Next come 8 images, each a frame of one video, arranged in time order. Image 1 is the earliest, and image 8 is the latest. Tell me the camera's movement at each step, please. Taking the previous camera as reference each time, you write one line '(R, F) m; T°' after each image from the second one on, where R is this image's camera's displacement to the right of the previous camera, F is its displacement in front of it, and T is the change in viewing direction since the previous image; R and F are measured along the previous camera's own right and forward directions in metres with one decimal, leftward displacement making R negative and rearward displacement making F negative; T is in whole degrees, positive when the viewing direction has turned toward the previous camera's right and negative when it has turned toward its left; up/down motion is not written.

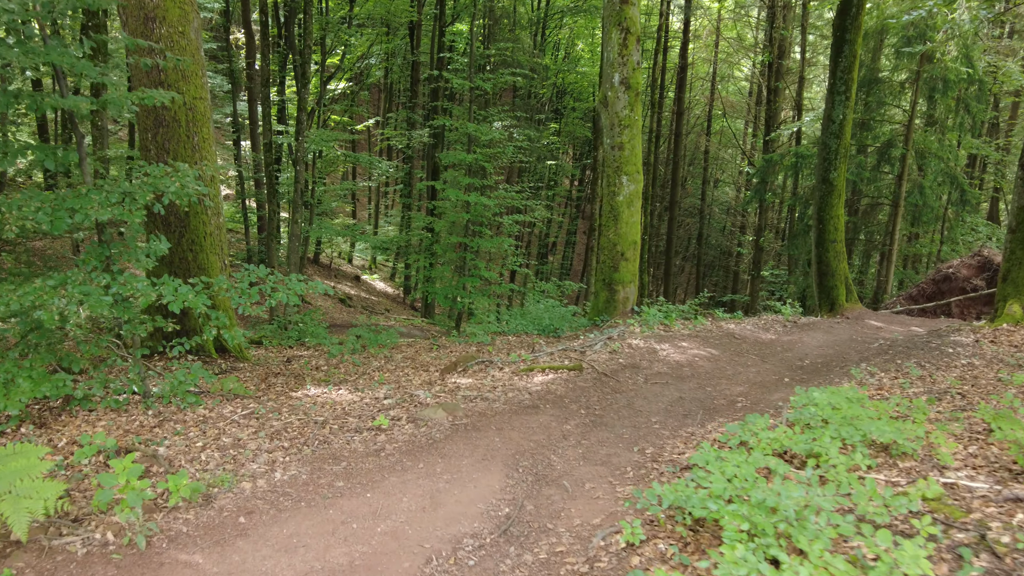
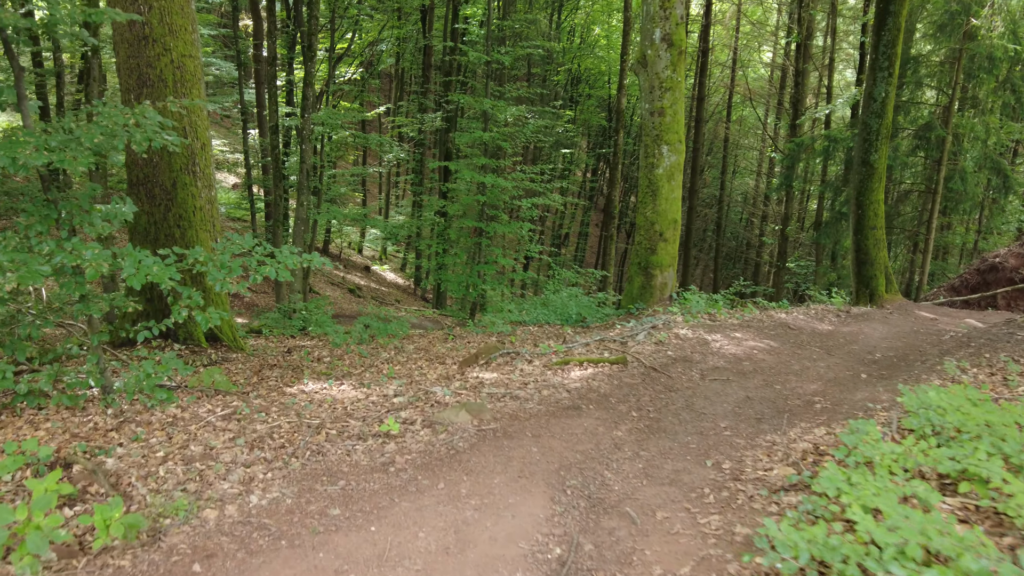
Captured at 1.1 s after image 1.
(-0.1, +0.9) m; -1°
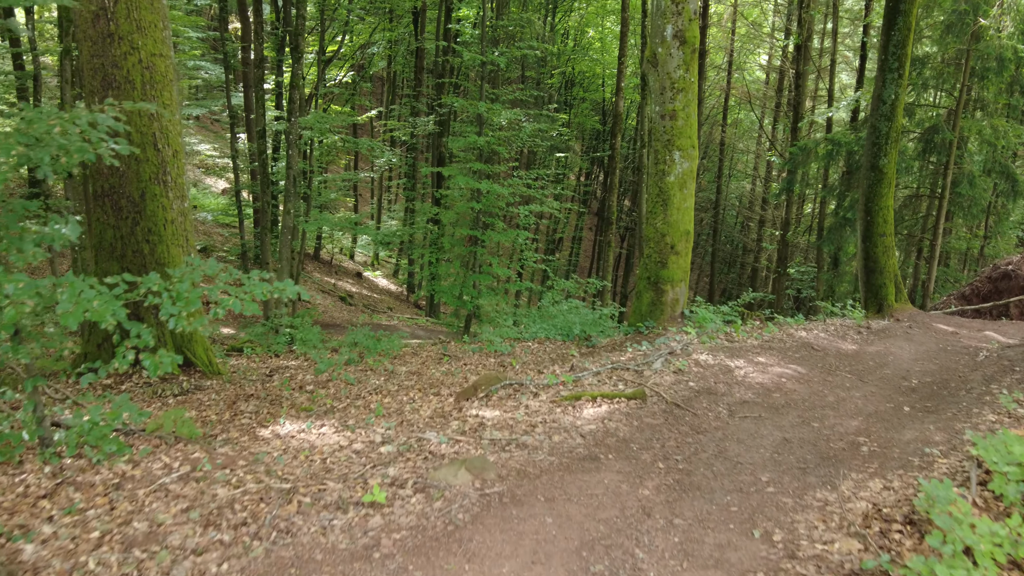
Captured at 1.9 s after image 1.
(-0.1, +0.6) m; 0°
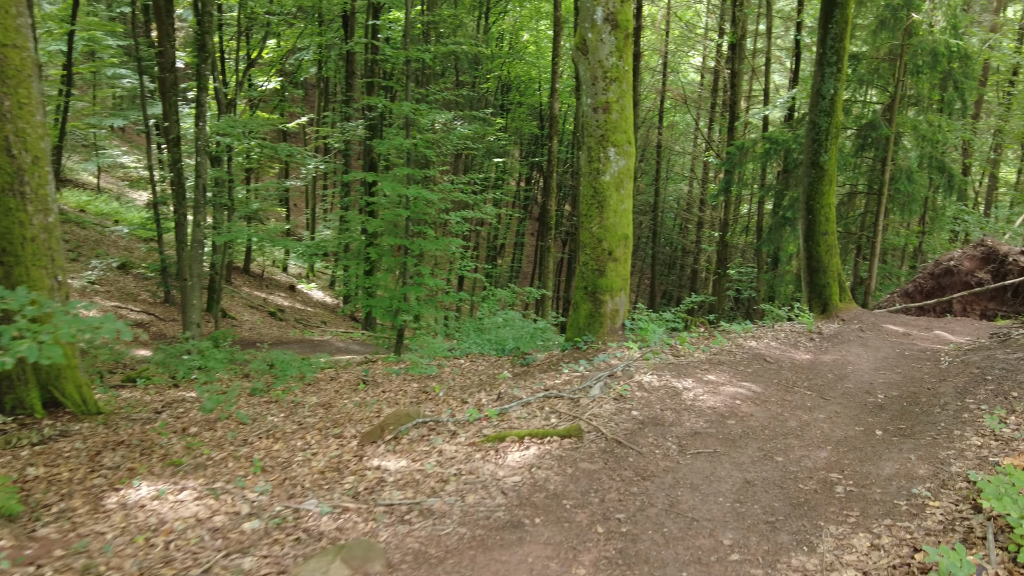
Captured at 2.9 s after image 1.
(+0.2, +0.7) m; +4°
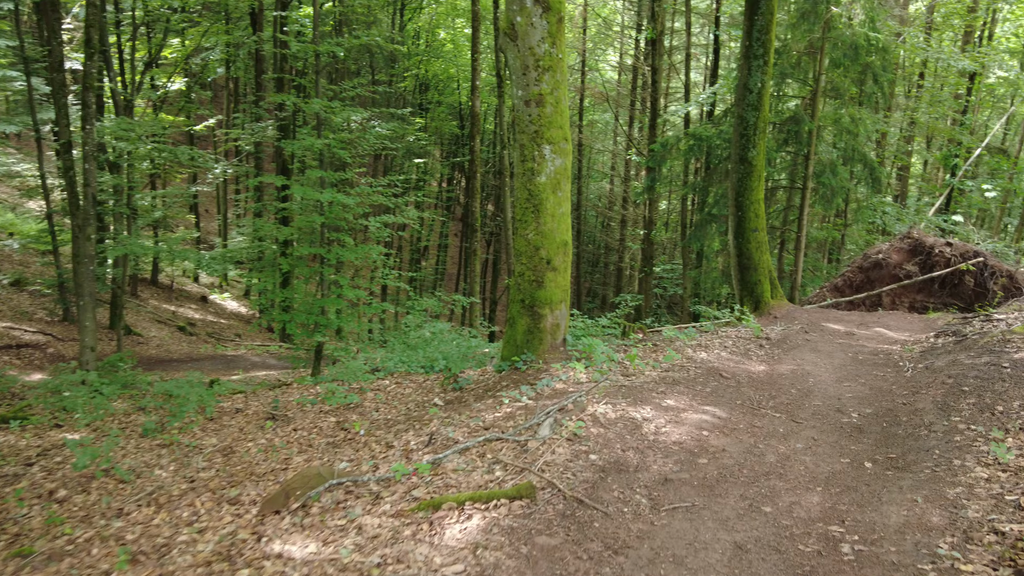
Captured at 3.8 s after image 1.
(0.0, +0.7) m; +5°
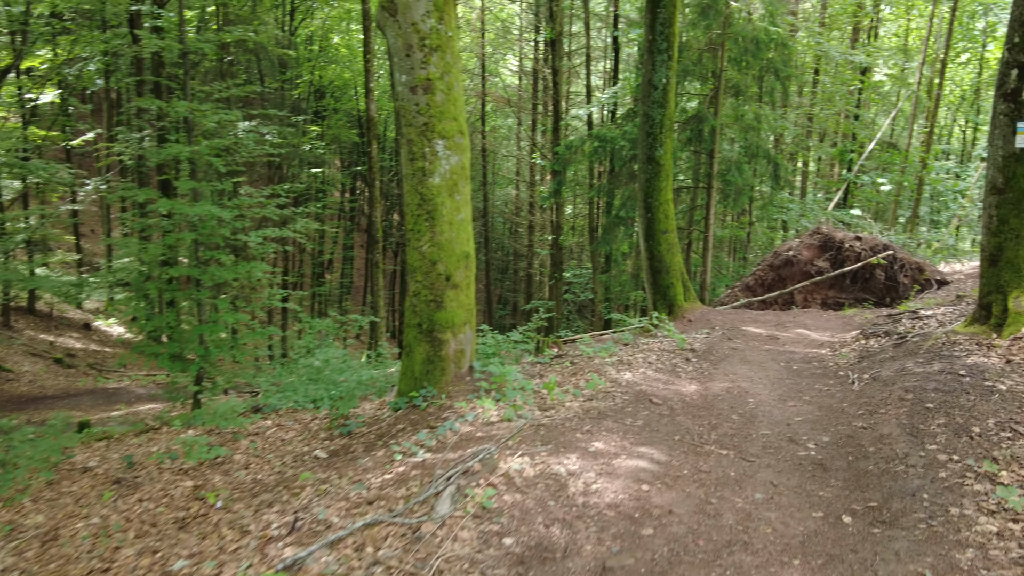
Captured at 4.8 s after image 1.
(+0.1, +0.9) m; +6°
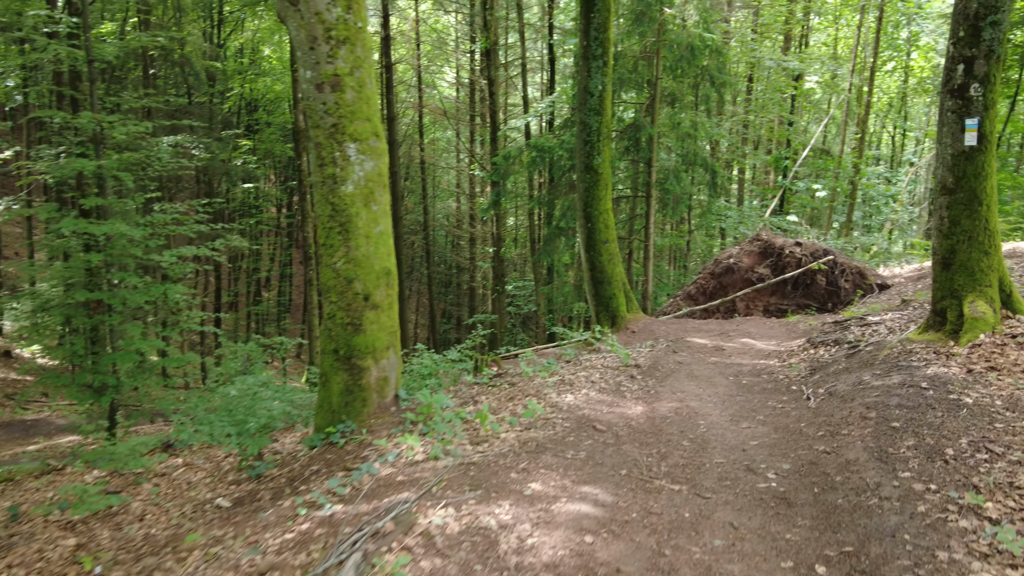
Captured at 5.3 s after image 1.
(+0.1, +0.5) m; +4°
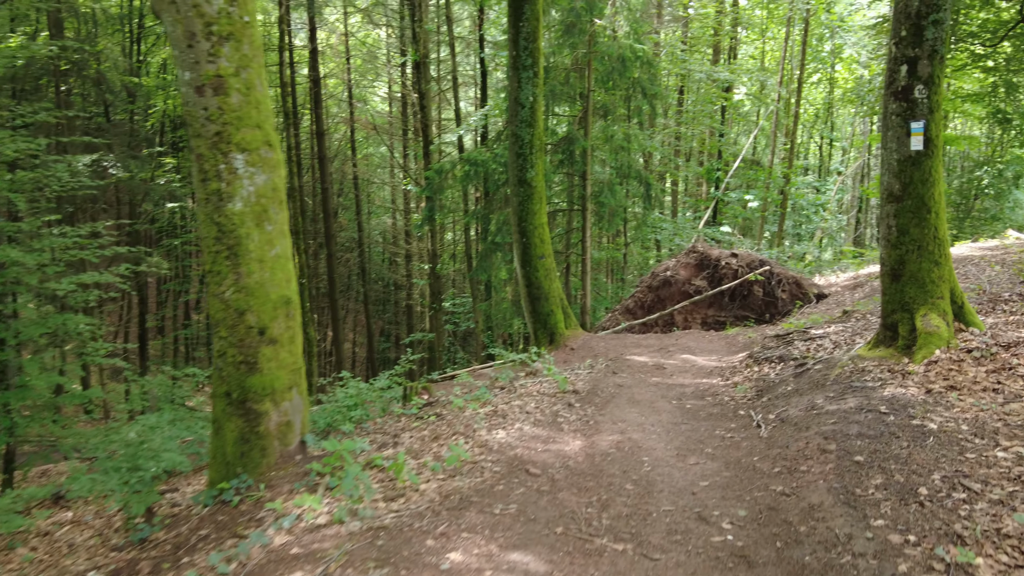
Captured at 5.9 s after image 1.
(+0.1, +0.5) m; +4°
